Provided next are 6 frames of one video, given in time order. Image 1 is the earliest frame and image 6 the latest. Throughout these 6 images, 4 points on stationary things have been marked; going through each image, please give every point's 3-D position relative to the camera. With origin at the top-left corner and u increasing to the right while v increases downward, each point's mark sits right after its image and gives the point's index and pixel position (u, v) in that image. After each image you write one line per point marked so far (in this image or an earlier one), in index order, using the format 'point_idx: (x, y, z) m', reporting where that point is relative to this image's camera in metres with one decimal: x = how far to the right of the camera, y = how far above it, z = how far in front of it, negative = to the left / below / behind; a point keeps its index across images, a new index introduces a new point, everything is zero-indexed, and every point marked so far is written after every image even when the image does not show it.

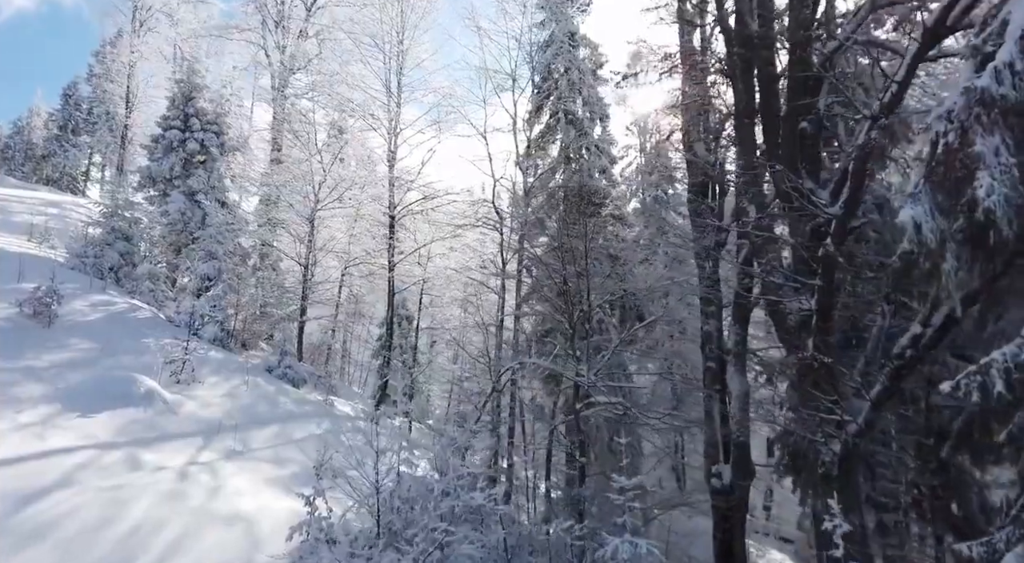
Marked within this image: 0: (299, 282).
0: (-4.8, -0.1, +14.6) m
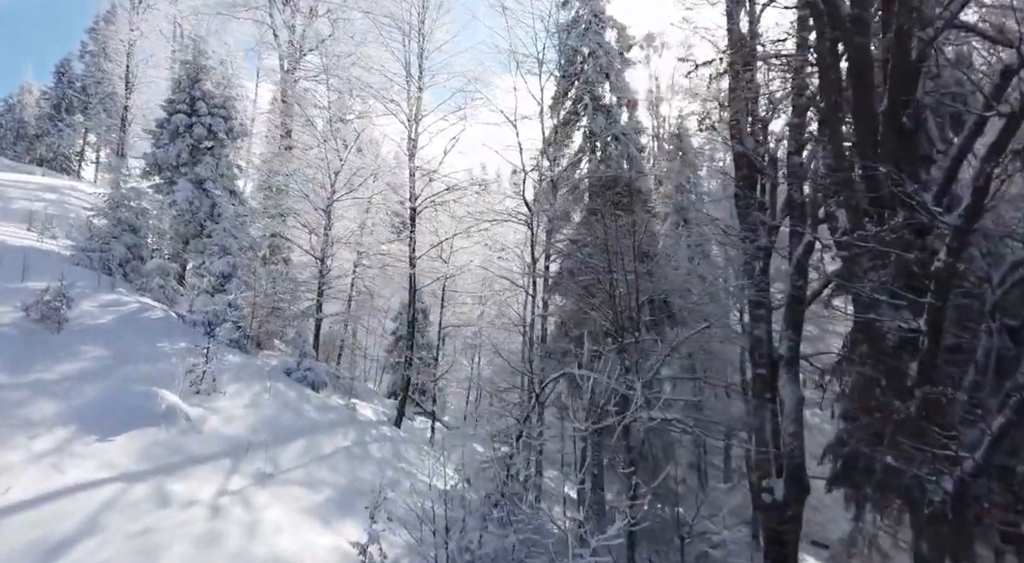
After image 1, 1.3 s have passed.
0: (-4.3, +0.1, +13.9) m
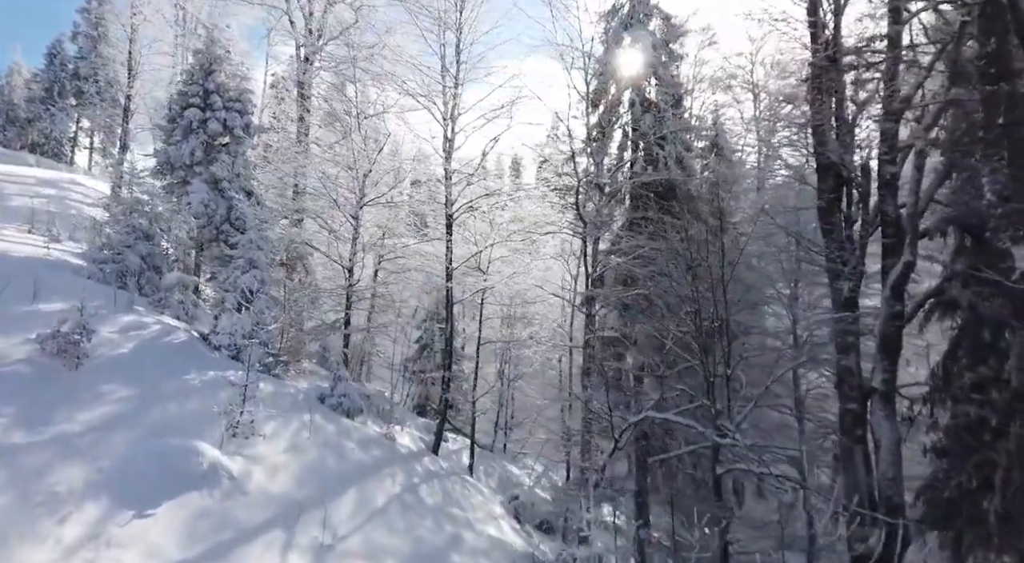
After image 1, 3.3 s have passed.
0: (-3.5, -0.1, +12.9) m
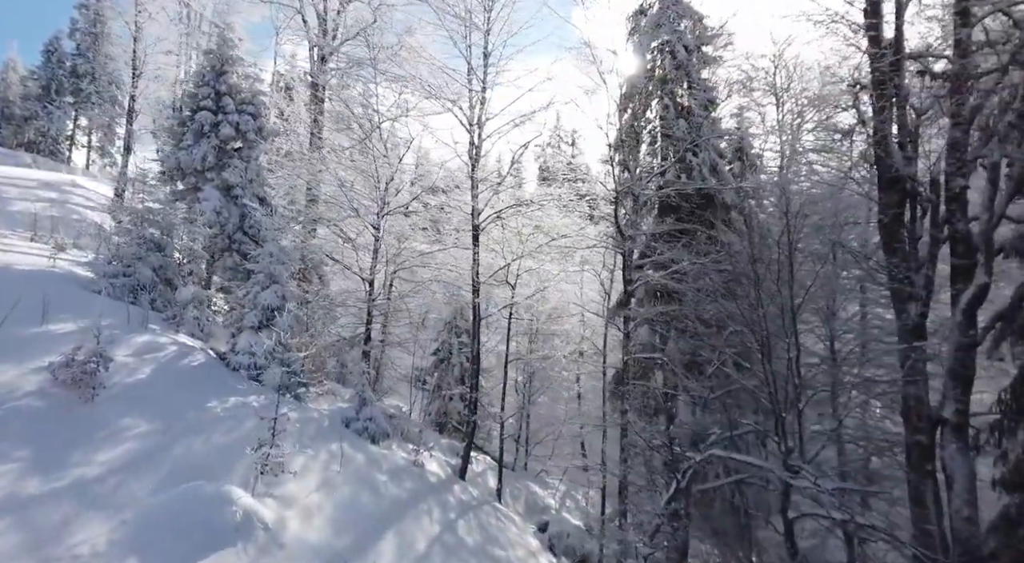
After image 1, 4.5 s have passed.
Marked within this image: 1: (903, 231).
0: (-2.9, -0.4, +12.3) m
1: (+5.3, +0.7, +8.6) m
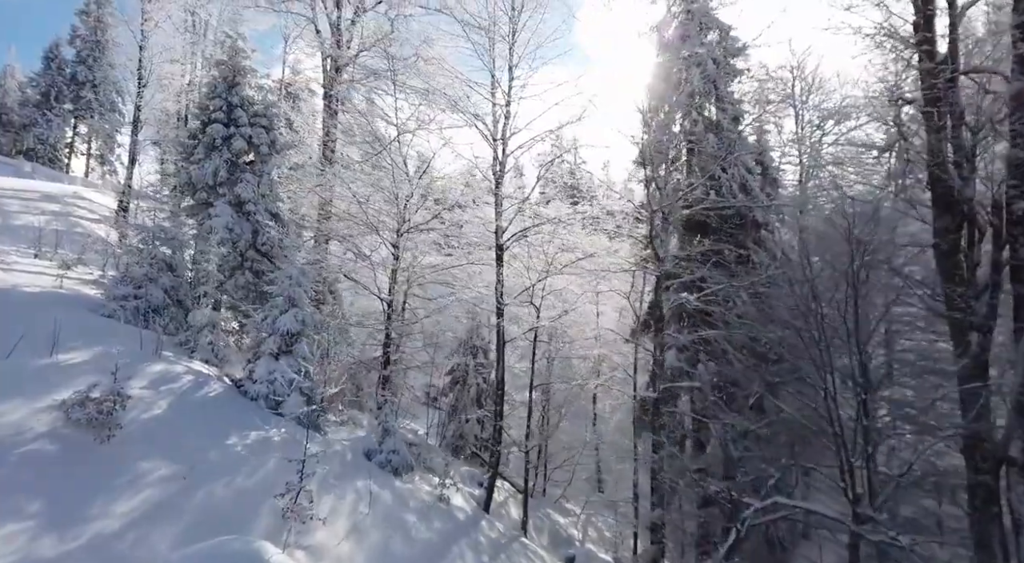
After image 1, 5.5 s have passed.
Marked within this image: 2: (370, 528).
0: (-2.5, -0.7, +11.9) m
1: (+5.7, +0.3, +8.2) m
2: (-1.5, -2.6, +6.8) m
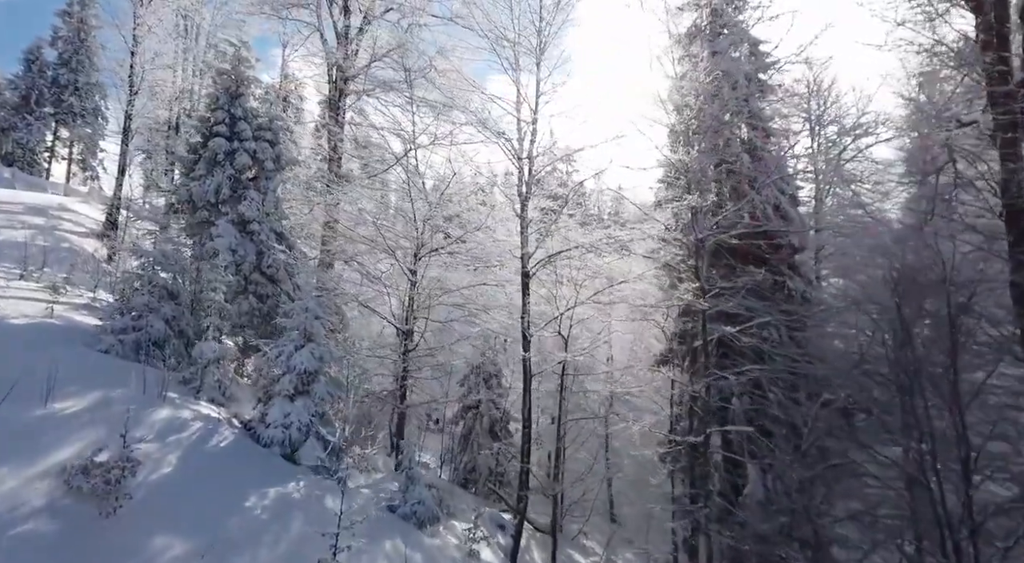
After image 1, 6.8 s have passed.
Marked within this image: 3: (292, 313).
0: (-2.1, -1.2, +11.1) m
1: (+6.2, -0.1, +7.6) m
2: (-1.0, -3.0, +6.0) m
3: (-3.0, -0.4, +8.6) m
